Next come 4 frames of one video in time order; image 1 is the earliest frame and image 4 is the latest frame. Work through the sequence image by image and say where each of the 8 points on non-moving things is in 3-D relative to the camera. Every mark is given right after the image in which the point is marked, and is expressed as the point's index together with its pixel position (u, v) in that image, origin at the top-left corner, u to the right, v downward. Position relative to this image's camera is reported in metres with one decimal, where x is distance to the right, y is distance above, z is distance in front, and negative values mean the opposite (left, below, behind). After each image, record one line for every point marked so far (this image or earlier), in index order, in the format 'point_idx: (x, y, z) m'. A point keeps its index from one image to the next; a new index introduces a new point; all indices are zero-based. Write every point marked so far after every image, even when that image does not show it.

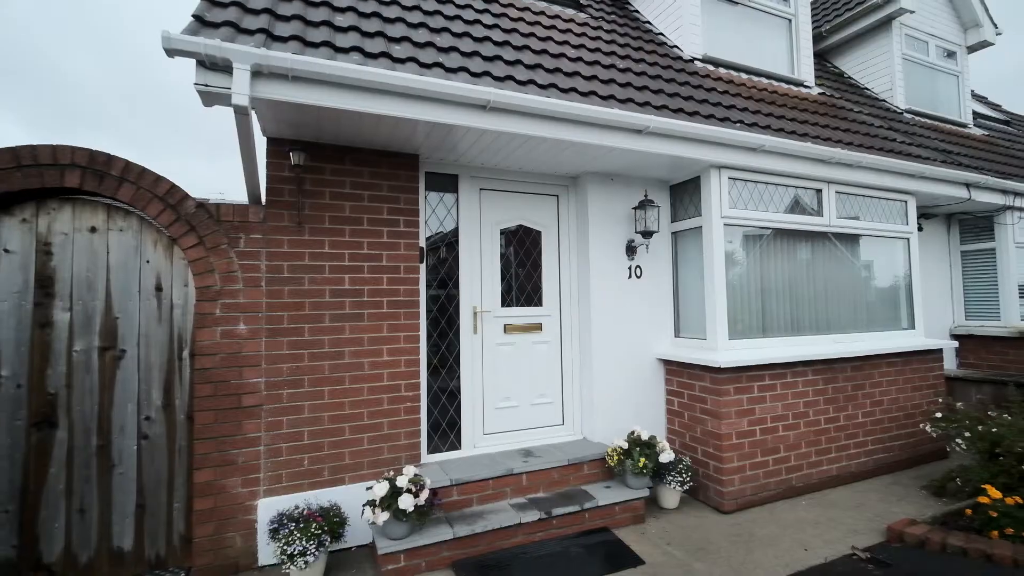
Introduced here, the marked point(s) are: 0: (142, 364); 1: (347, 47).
0: (-2.3, -0.5, +2.9) m
1: (-1.0, +1.5, +3.0) m
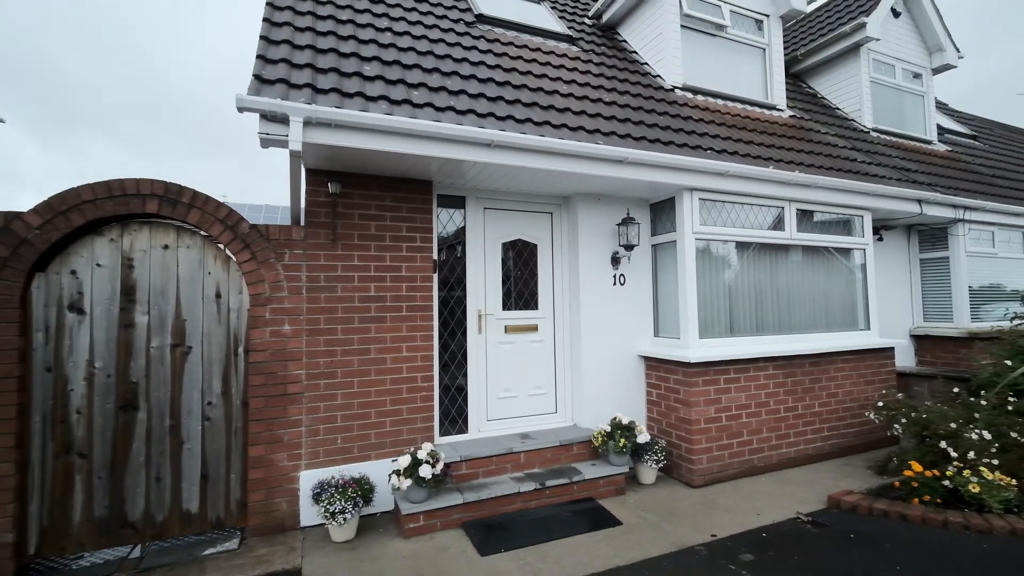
0: (-2.3, -0.5, +3.5) m
1: (-1.0, +1.5, +3.6) m
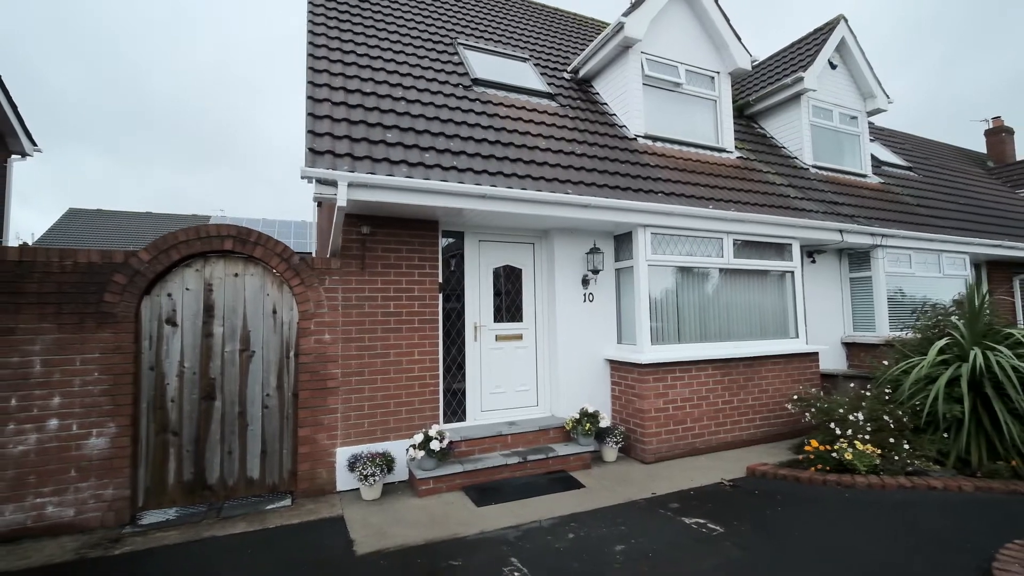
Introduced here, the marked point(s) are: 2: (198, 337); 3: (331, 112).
0: (-2.4, -0.7, +4.6) m
1: (-1.2, +1.3, +4.7) m
2: (-2.9, -0.5, +4.4) m
3: (-2.0, +1.9, +5.1) m
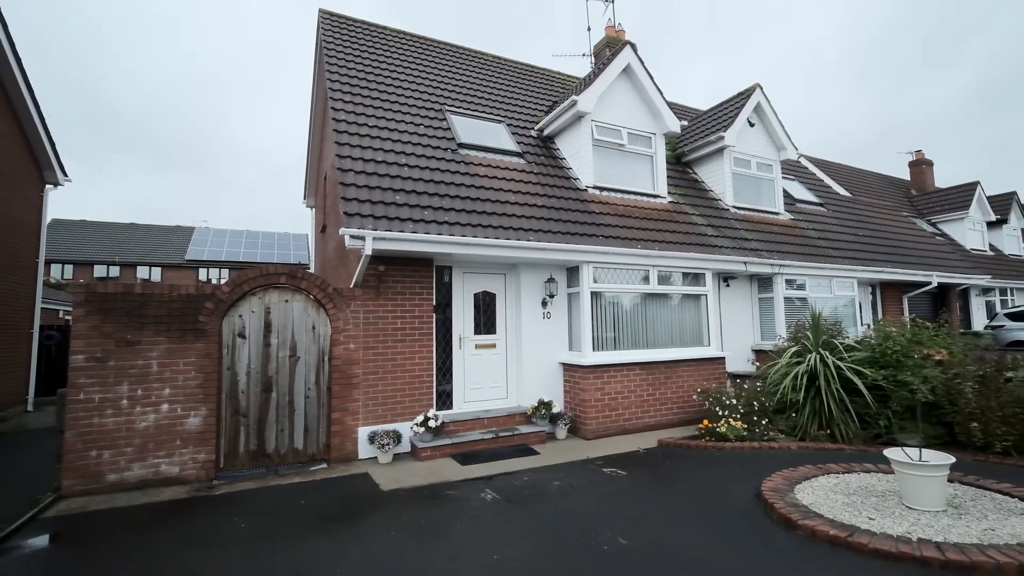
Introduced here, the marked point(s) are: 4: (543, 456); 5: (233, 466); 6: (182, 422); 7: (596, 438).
0: (-2.8, -1.0, +6.3) m
1: (-1.5, +1.0, +6.5) m
2: (-3.3, -0.8, +6.1) m
3: (-2.3, +1.6, +6.9) m
4: (+0.4, -2.3, +6.4) m
5: (-3.5, -2.2, +5.8) m
6: (-3.9, -1.6, +5.5) m
7: (+1.3, -2.3, +7.3) m
